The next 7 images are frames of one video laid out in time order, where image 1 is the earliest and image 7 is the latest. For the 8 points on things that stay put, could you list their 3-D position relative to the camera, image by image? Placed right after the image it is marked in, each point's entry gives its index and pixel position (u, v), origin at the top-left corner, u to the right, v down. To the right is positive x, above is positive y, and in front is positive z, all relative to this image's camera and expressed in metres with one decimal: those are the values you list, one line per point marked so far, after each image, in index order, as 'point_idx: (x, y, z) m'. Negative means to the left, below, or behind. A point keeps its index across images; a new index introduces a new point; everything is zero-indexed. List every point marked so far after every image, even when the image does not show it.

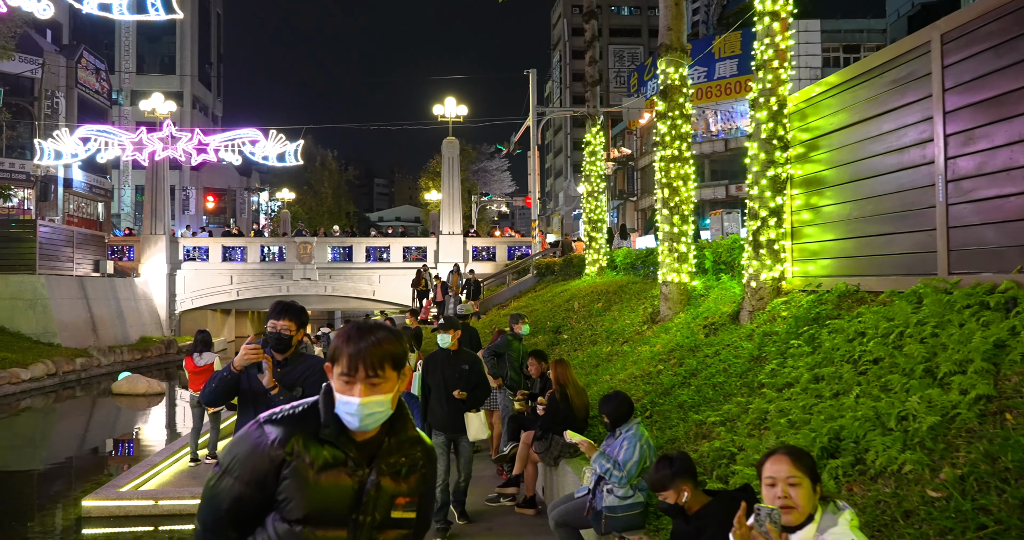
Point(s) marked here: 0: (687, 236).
0: (+3.1, +0.6, +13.5) m
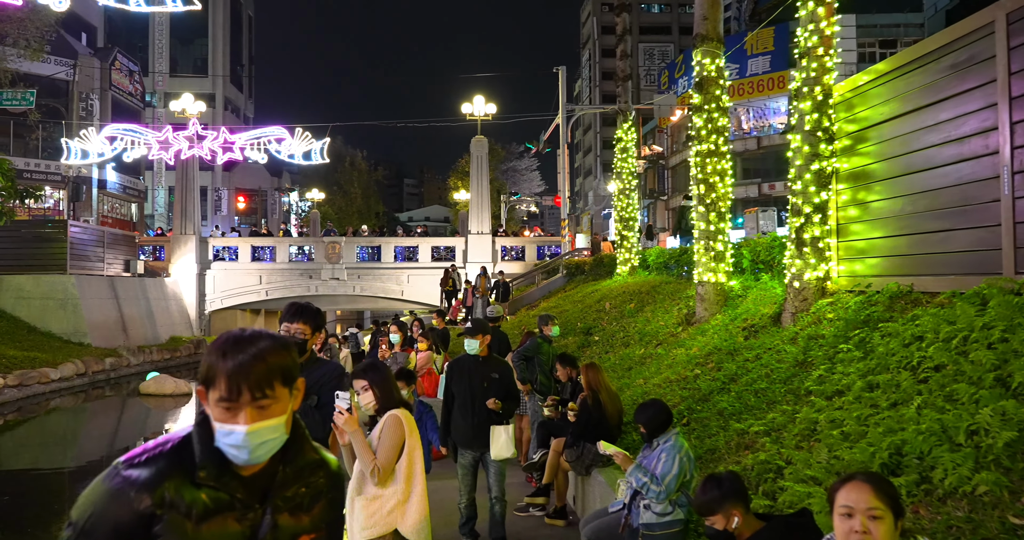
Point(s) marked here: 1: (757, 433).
0: (+3.6, +0.6, +13.0) m
1: (+2.4, -1.6, +7.5) m
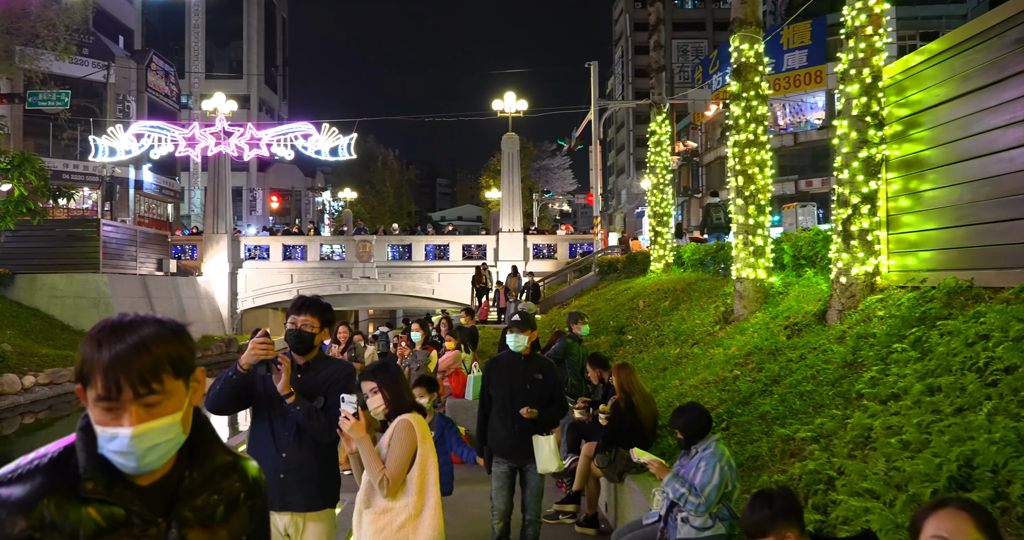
0: (+4.1, +0.7, +12.4) m
1: (+2.7, -1.5, +6.9) m
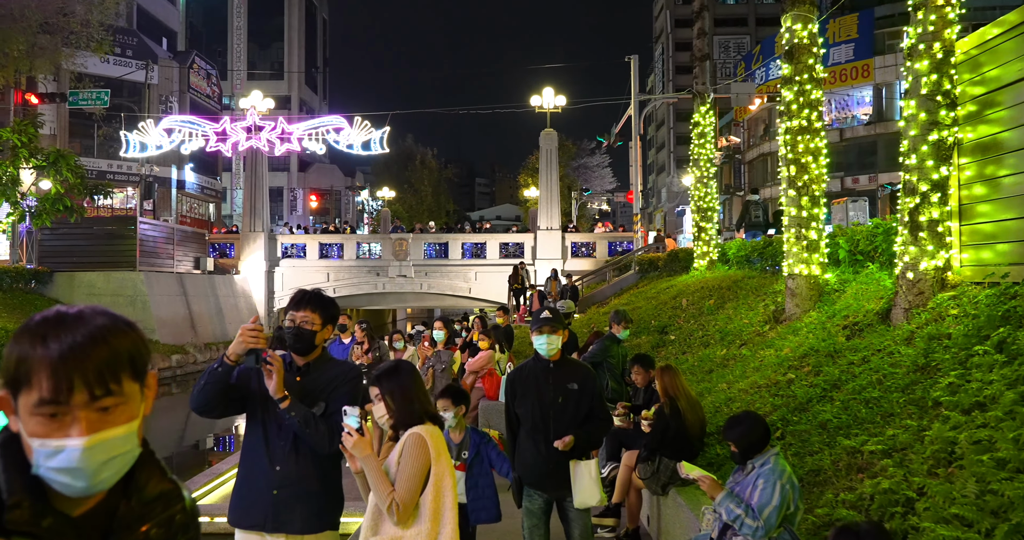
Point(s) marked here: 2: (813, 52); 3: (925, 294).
0: (+4.7, +0.8, +11.5) m
1: (+2.9, -1.5, +6.1) m
2: (+4.5, +3.3, +11.4) m
3: (+4.6, -0.3, +8.4) m
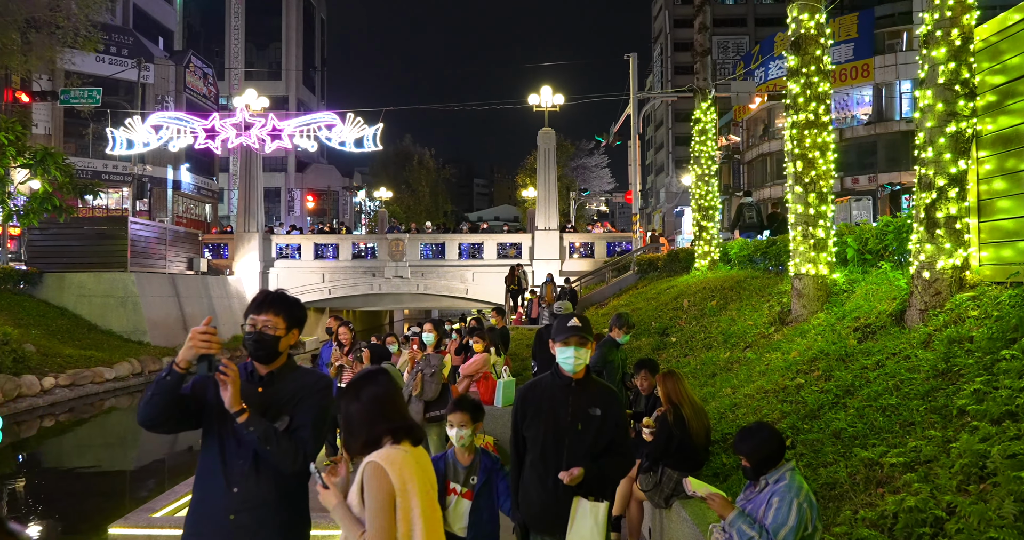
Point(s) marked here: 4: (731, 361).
0: (+4.6, +0.8, +11.0) m
1: (+2.9, -1.5, +5.7) m
2: (+4.5, +3.3, +11.0) m
3: (+4.5, -0.3, +8.0) m
4: (+3.3, -1.3, +11.4) m
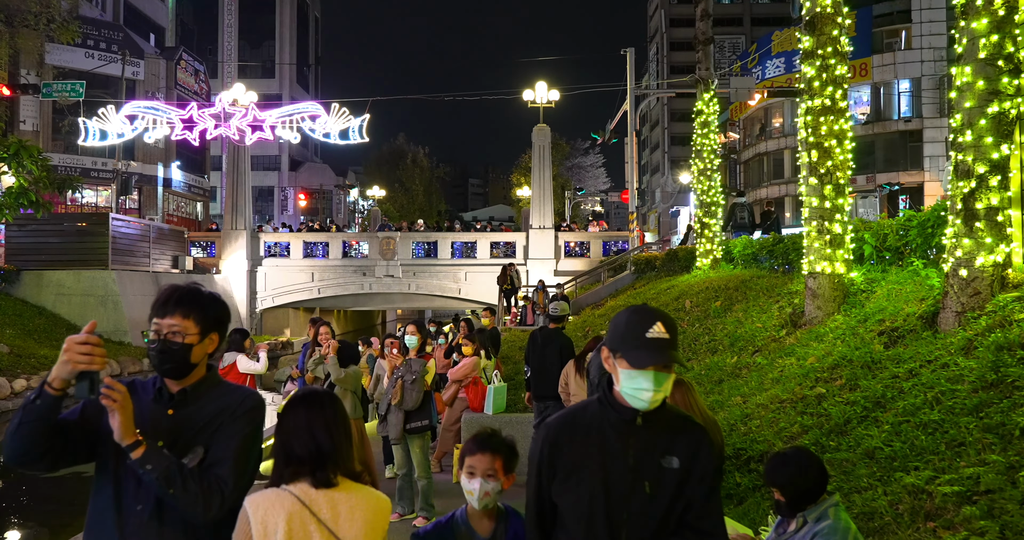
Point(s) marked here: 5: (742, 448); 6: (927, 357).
0: (+4.5, +0.8, +10.2) m
1: (+2.8, -1.4, +4.8) m
2: (+4.3, +3.3, +10.1) m
3: (+4.4, -0.2, +7.1) m
4: (+3.2, -1.3, +10.6) m
5: (+2.3, -1.8, +7.6) m
6: (+3.9, -0.8, +7.1) m
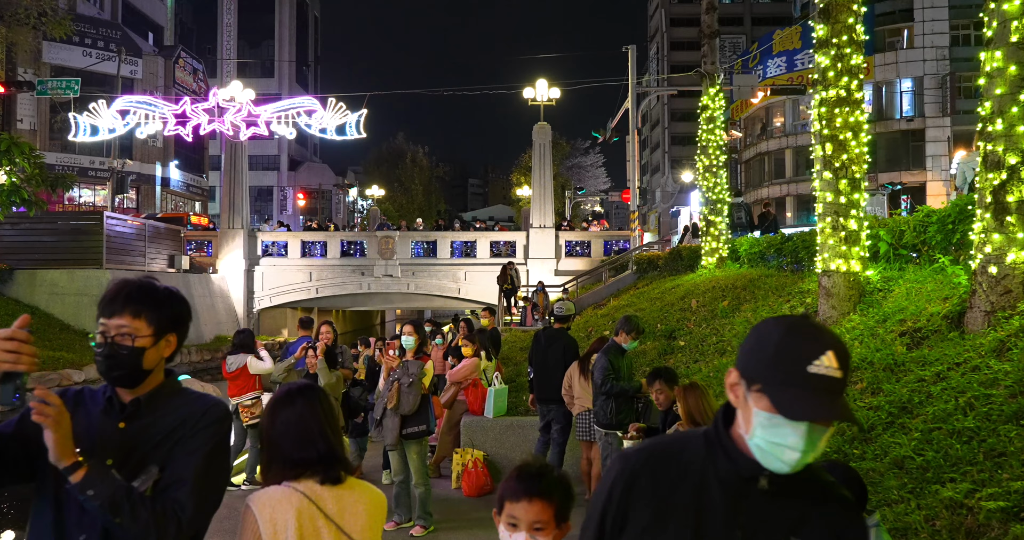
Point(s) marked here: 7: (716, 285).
0: (+4.5, +0.8, +9.8) m
1: (+2.8, -1.4, +4.4) m
2: (+4.4, +3.3, +9.7) m
3: (+4.4, -0.2, +6.7) m
4: (+3.2, -1.3, +10.2) m
5: (+2.3, -1.8, +7.2) m
6: (+3.9, -0.8, +6.7) m
7: (+4.0, -0.3, +14.7) m
